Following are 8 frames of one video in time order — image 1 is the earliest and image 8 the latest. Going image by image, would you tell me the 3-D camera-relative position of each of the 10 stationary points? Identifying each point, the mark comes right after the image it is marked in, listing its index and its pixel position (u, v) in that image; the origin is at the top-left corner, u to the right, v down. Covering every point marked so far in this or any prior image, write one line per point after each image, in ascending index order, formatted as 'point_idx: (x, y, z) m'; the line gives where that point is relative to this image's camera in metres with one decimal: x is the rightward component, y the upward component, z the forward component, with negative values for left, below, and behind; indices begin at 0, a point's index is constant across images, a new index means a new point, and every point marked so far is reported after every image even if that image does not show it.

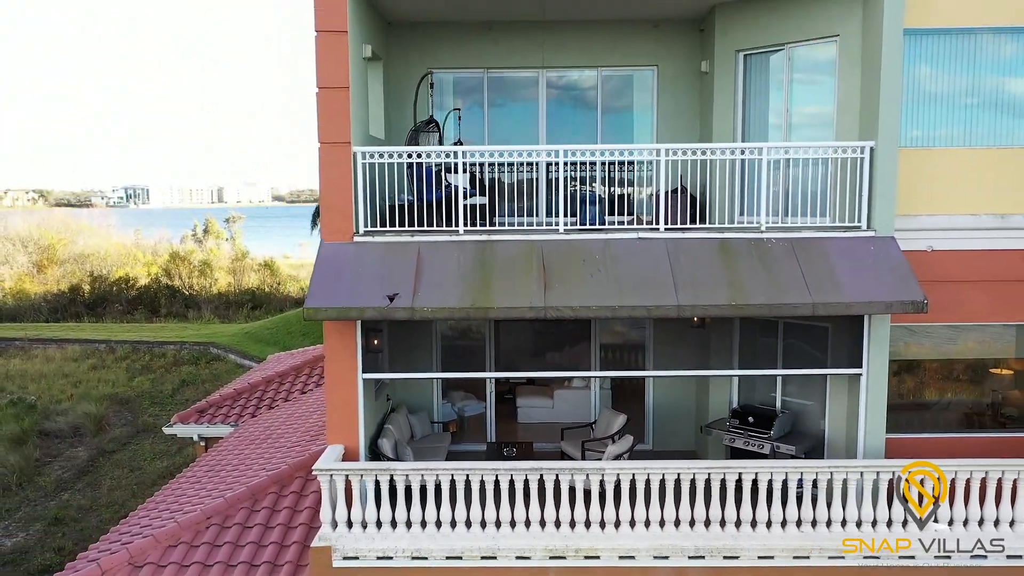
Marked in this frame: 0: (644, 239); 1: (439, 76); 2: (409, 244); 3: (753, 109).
0: (+1.1, +0.4, +7.0) m
1: (-0.8, +2.3, +8.8) m
2: (-0.9, +0.3, +7.1) m
3: (+2.4, +1.7, +8.2) m
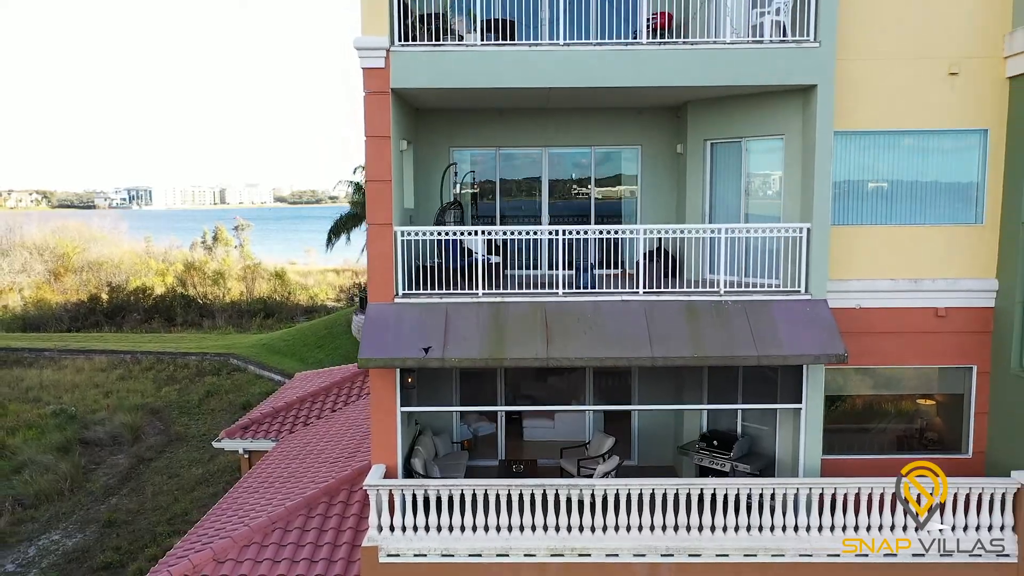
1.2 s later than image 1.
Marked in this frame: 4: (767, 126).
0: (+1.2, -0.2, +8.8) m
1: (-0.7, +1.8, +10.5) m
2: (-0.8, -0.2, +8.8) m
3: (+2.5, +1.2, +9.9) m
4: (+2.9, +1.8, +9.2) m
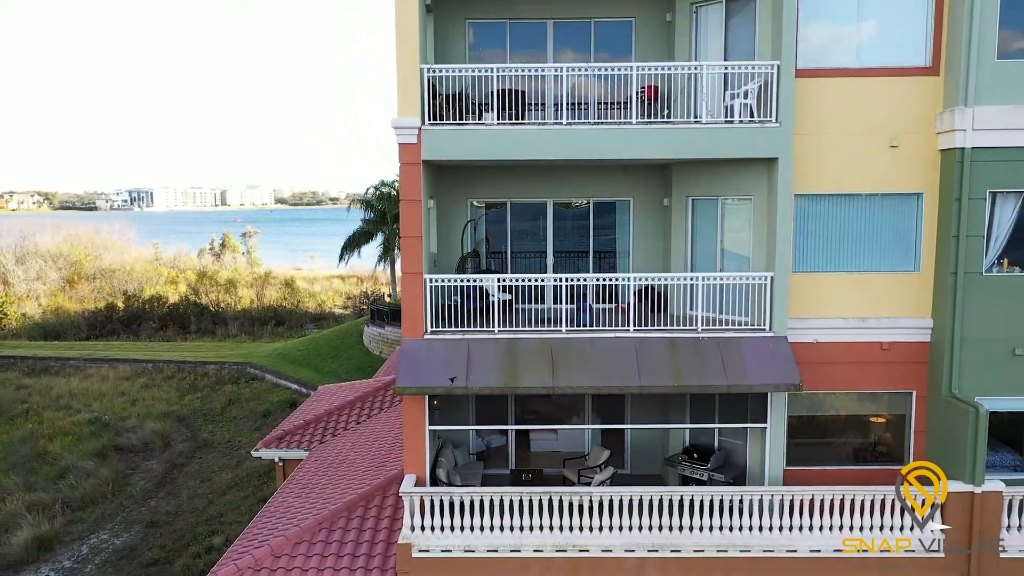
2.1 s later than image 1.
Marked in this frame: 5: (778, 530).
0: (+1.4, -0.6, +10.4) m
1: (-0.6, +1.3, +12.2) m
2: (-0.6, -0.7, +10.4) m
3: (+2.6, +0.7, +11.6) m
4: (+3.0, +1.3, +10.9) m
5: (+3.2, -2.9, +9.9) m
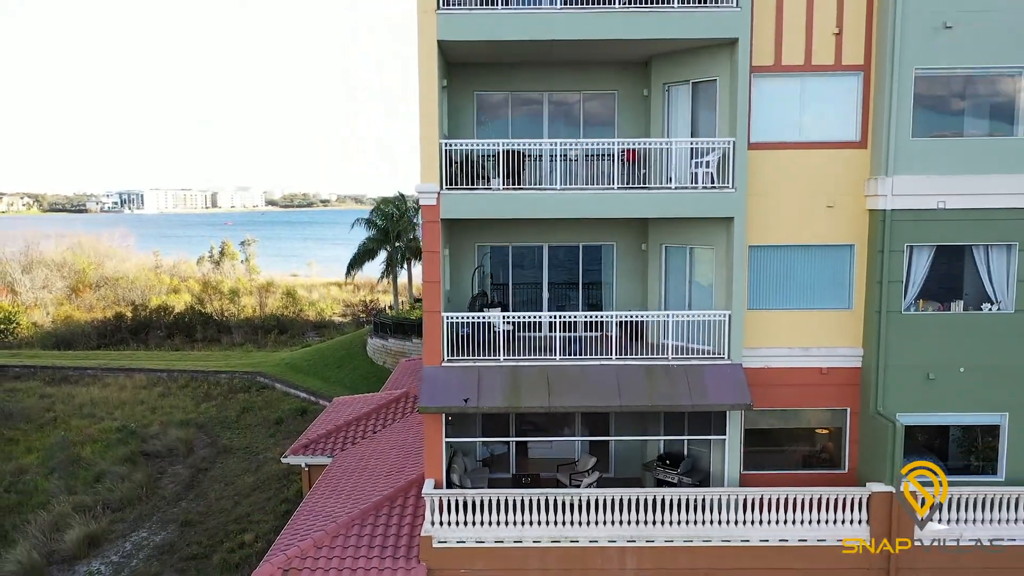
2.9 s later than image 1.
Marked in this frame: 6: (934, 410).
0: (+1.4, -1.2, +12.5) m
1: (-0.5, +0.7, +14.3) m
2: (-0.6, -1.2, +12.6) m
3: (+2.7, +0.2, +13.7) m
4: (+3.1, +0.8, +13.0) m
5: (+3.3, -3.5, +12.0) m
6: (+6.5, -1.9, +12.5) m
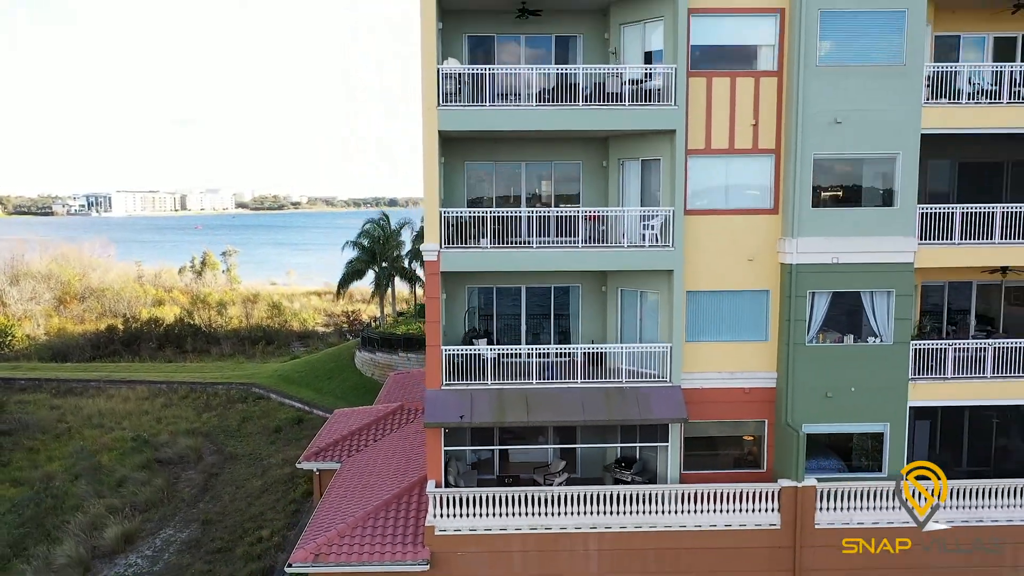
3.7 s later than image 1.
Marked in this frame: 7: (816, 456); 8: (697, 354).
0: (+1.1, -1.9, +15.6) m
1: (-0.9, 0.0, +17.3) m
2: (-0.9, -2.0, +15.6) m
3: (+2.3, -0.6, +16.9) m
4: (+2.8, +0.1, +16.2) m
5: (+3.0, -4.2, +15.2) m
6: (+6.2, -2.6, +15.8) m
7: (+6.1, -3.3, +16.3) m
8: (+3.6, -1.3, +16.0) m
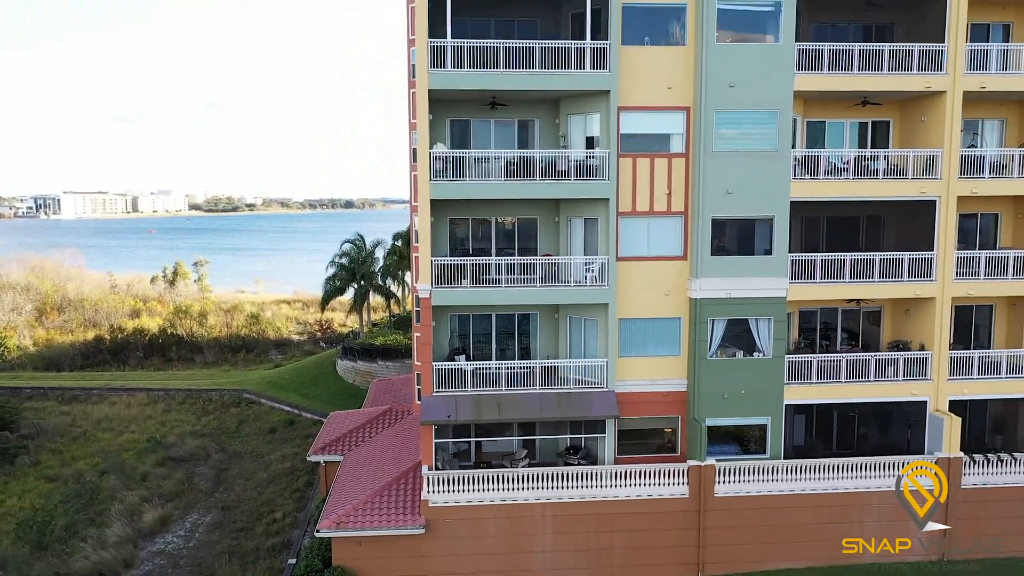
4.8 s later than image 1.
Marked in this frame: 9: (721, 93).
0: (+0.5, -2.6, +20.5) m
1: (-1.6, -0.7, +22.1) m
2: (-1.5, -2.7, +20.4) m
3: (+1.6, -1.3, +21.8) m
4: (+2.1, -0.7, +21.1) m
5: (+2.4, -4.9, +20.1) m
6: (+5.5, -3.3, +21.0) m
7: (+5.4, -4.1, +21.4) m
8: (+3.0, -2.0, +21.0) m
9: (+5.1, +4.8, +19.9) m
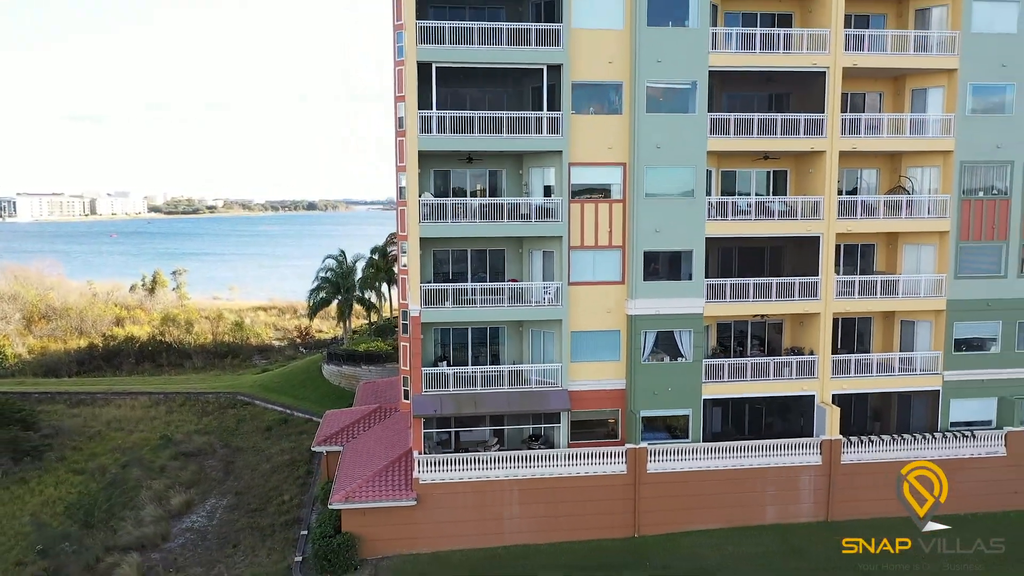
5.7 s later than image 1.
0: (-0.4, -3.2, +25.6) m
1: (-2.5, -1.3, +27.0) m
2: (-2.3, -3.3, +25.3) m
3: (+0.7, -1.9, +26.9) m
4: (+1.2, -1.3, +26.2) m
5: (+1.6, -5.5, +25.3) m
6: (+4.7, -3.9, +26.2) m
7: (+4.6, -4.6, +26.7) m
8: (+2.1, -2.6, +26.1) m
9: (+4.3, +4.2, +25.2) m
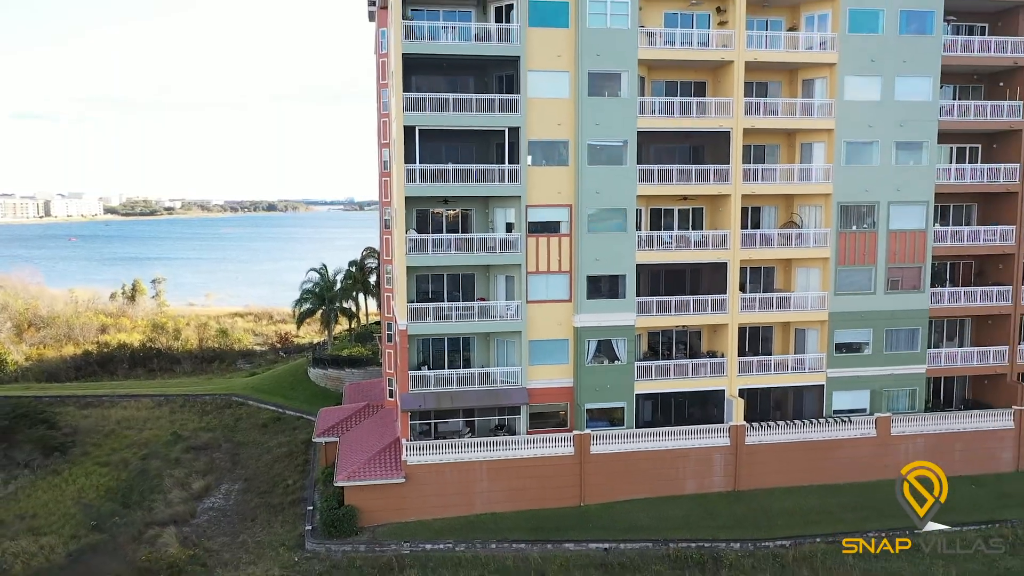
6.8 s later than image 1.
0: (-1.5, -3.9, +31.6) m
1: (-3.8, -2.1, +33.0) m
2: (-3.5, -4.0, +31.2) m
3: (-0.5, -2.6, +33.0) m
4: (0.0, -2.0, +32.3) m
5: (+0.4, -6.2, +31.4) m
6: (+3.5, -4.5, +32.5) m
7: (+3.3, -5.3, +32.9) m
8: (+0.9, -3.3, +32.3) m
9: (+3.0, +3.5, +31.4) m
